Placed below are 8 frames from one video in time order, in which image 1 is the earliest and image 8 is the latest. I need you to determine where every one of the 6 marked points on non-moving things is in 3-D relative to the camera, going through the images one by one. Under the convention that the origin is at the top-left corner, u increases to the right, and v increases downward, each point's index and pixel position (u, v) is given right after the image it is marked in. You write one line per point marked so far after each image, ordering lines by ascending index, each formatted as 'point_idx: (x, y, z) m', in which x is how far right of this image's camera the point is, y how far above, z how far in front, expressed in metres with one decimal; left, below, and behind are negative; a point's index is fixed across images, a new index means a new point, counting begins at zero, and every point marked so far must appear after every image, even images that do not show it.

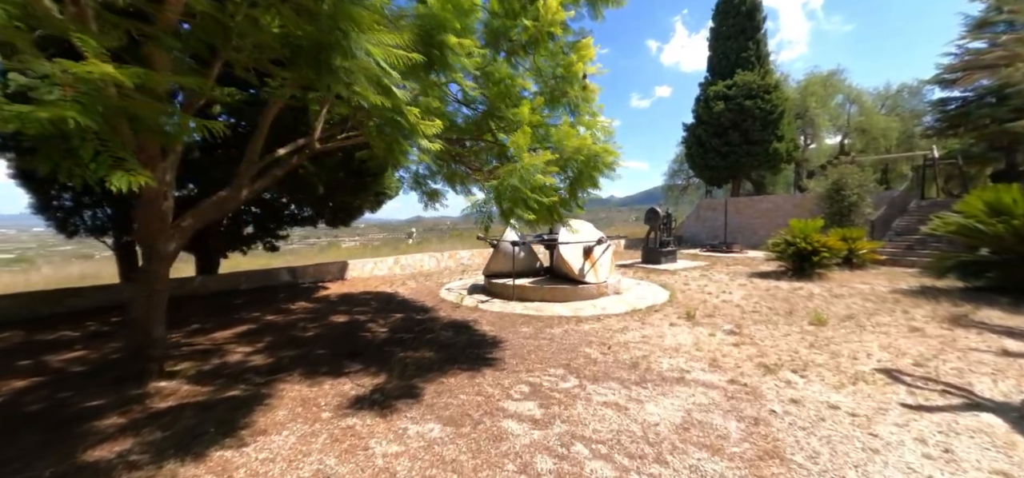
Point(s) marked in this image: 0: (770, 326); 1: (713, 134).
0: (+3.6, -1.2, +5.2) m
1: (+9.3, +4.7, +17.1) m
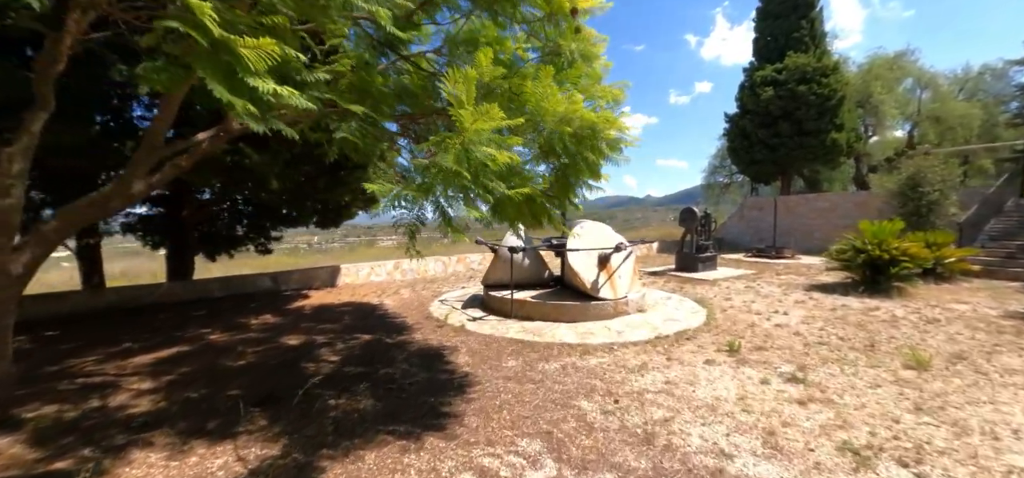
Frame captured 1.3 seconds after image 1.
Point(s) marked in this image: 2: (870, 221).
0: (+3.4, -1.3, +3.8) m
1: (+10.1, +4.6, +15.1) m
2: (+7.2, +0.4, +7.5) m
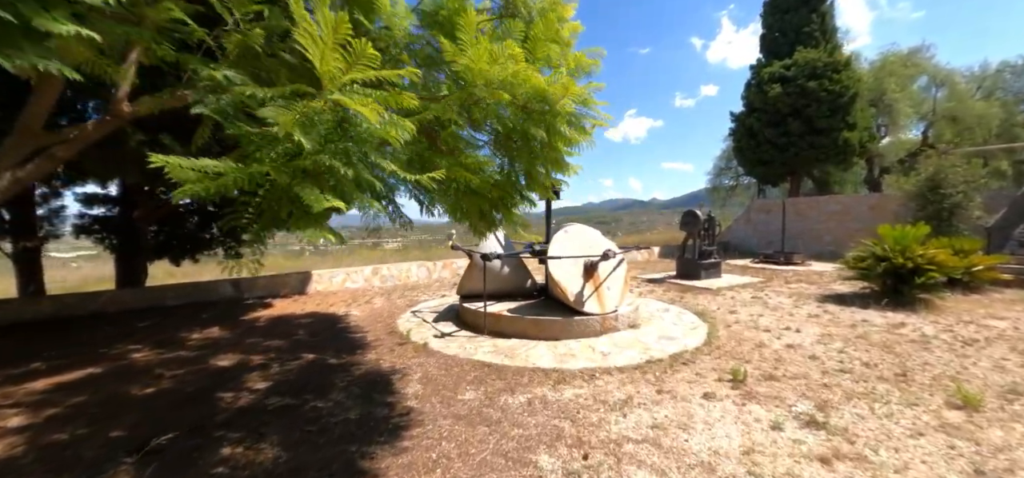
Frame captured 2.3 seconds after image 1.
0: (+3.1, -1.4, +3.0) m
1: (+9.9, +4.4, +14.3) m
2: (+6.9, +0.3, +6.8) m
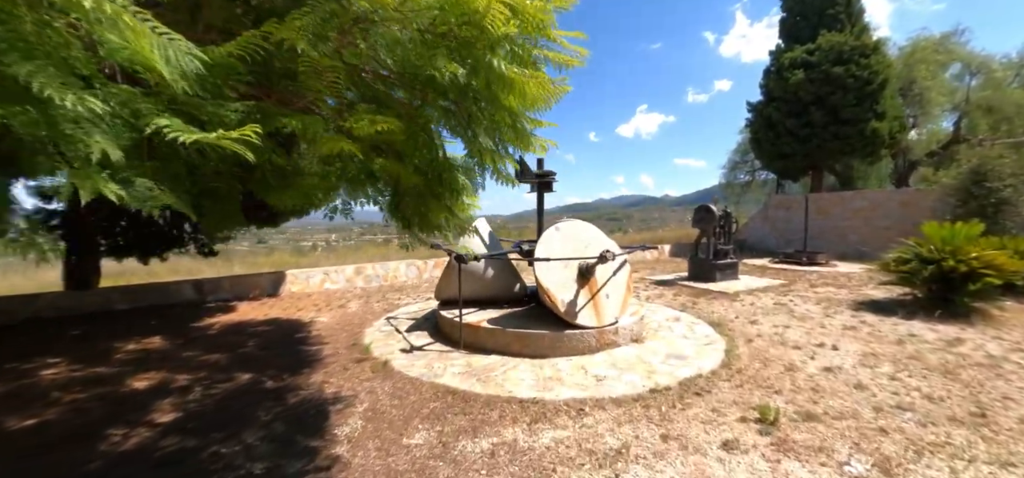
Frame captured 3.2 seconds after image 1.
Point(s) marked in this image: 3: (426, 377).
0: (+2.8, -1.4, +2.2) m
1: (+9.9, +4.5, +13.3) m
2: (+6.7, +0.3, +5.9) m
3: (-0.8, -1.3, +3.5) m
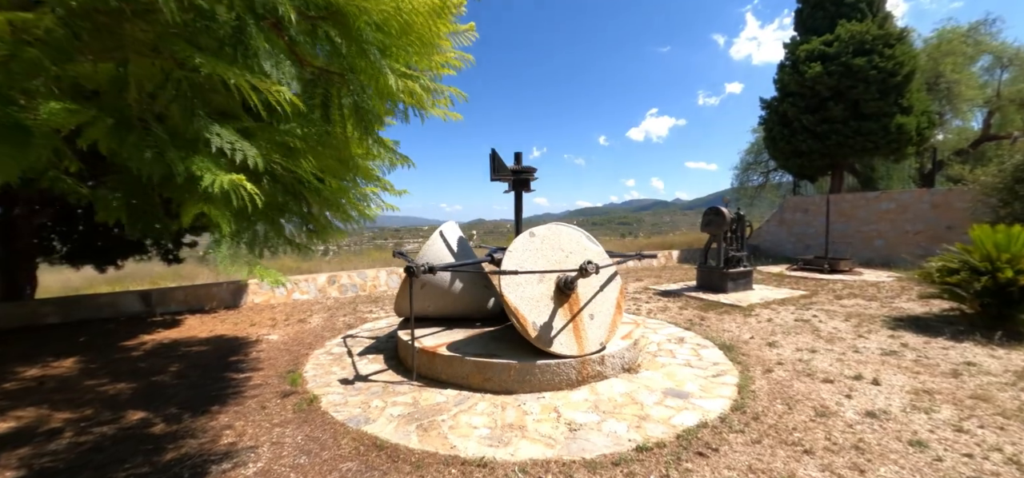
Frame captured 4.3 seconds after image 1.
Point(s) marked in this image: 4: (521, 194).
0: (+2.4, -1.5, +1.4) m
1: (+9.8, +4.3, +12.4) m
2: (+6.4, +0.2, +5.0) m
3: (-1.2, -1.4, +2.8) m
4: (+0.1, +0.5, +4.3) m
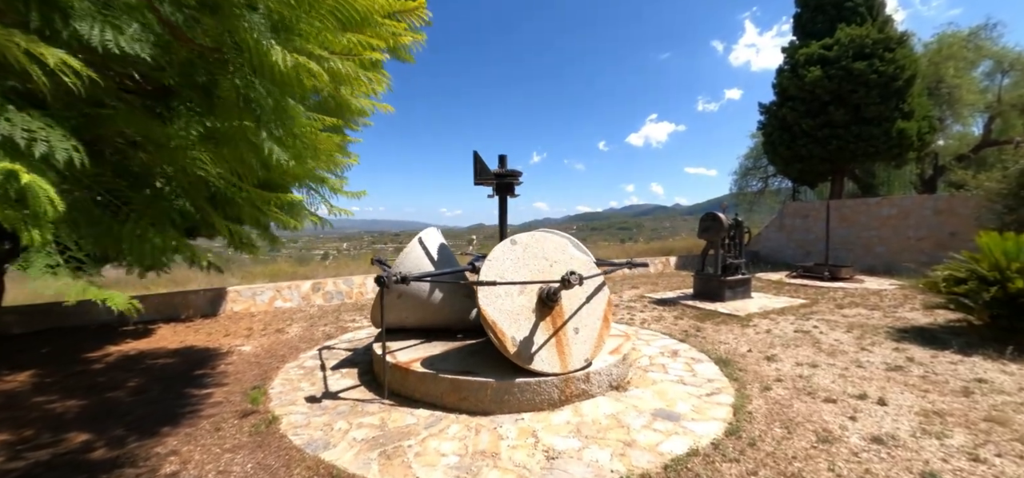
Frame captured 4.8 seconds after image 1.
0: (+2.2, -1.5, +1.2) m
1: (+9.6, +4.1, +12.2) m
2: (+6.2, +0.1, +4.8) m
3: (-1.4, -1.4, +2.6) m
4: (-0.1, +0.4, +4.1) m
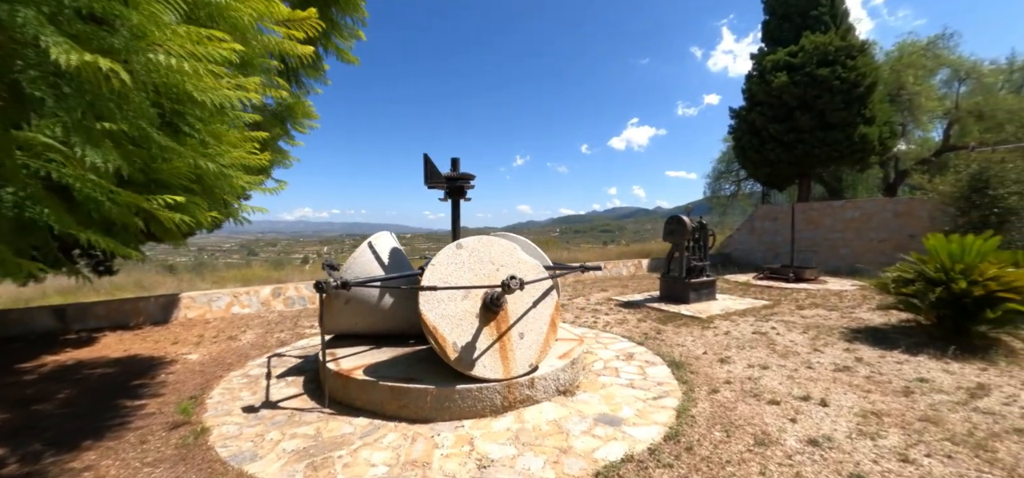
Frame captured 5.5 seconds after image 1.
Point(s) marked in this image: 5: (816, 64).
0: (+1.8, -1.5, +1.2) m
1: (+8.8, +4.1, +12.5) m
2: (+5.7, +0.1, +4.9) m
3: (-1.8, -1.5, +2.5) m
4: (-0.6, +0.4, +4.0) m
5: (+9.9, +5.6, +11.9) m
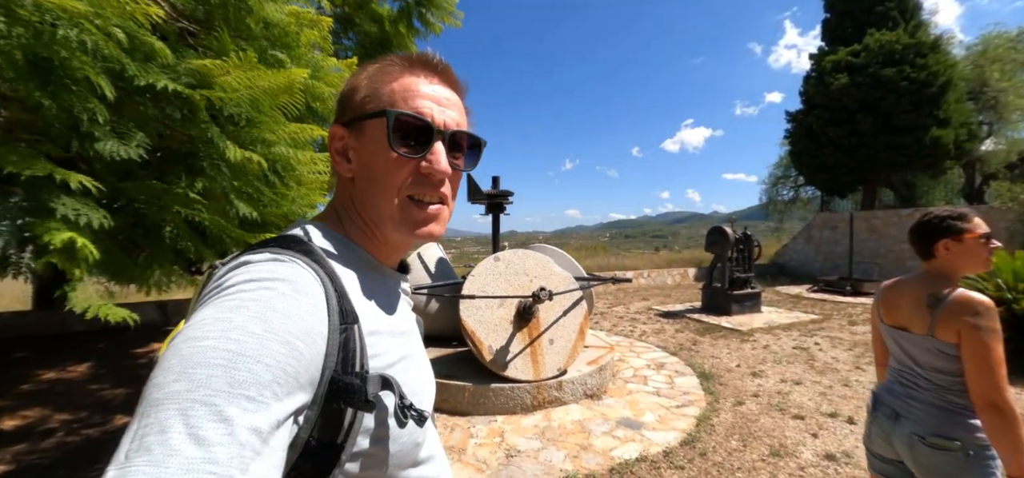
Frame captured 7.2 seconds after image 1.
0: (+1.8, -1.7, +1.3) m
1: (+10.2, +3.8, +11.7) m
2: (+6.2, -0.1, +4.5) m
3: (-1.6, -1.6, +3.0) m
4: (-0.2, +0.3, +4.4) m
5: (+11.2, +5.3, +11.1) m
